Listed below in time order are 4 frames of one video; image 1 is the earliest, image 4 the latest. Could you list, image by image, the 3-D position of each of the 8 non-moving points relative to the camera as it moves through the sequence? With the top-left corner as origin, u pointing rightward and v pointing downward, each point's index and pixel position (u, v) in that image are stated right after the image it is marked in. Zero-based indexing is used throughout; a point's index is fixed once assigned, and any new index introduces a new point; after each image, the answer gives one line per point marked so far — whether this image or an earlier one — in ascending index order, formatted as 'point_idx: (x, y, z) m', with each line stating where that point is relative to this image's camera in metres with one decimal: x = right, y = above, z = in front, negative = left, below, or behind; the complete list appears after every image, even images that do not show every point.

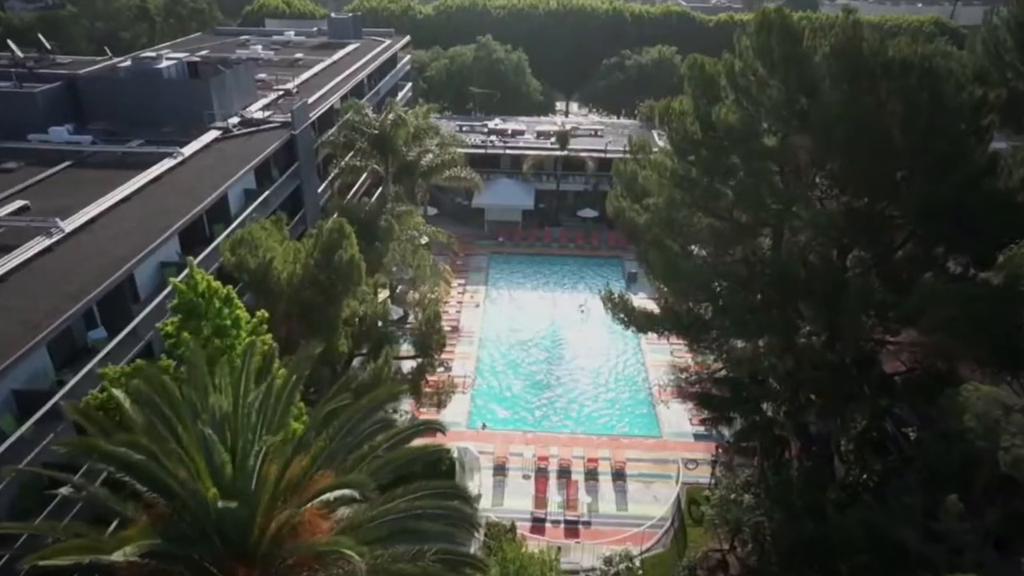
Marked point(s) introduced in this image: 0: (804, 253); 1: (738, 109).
0: (+6.4, +0.8, +18.7) m
1: (+4.9, +3.9, +18.7) m
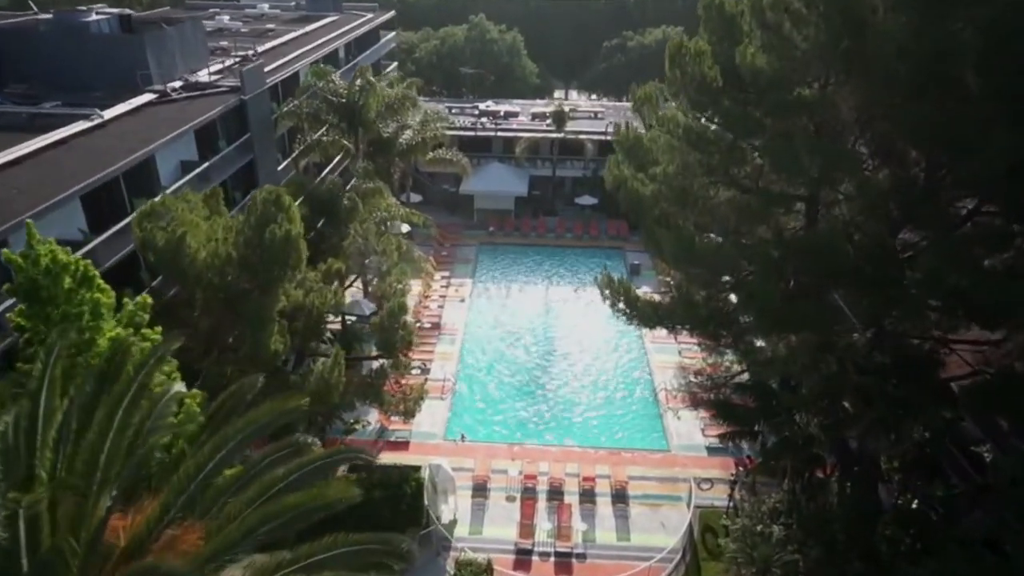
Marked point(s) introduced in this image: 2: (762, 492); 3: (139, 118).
0: (+6.0, +1.0, +15.2) m
1: (+4.5, +4.2, +15.2) m
2: (+5.2, -4.3, +18.0) m
3: (-8.3, +3.8, +19.2) m
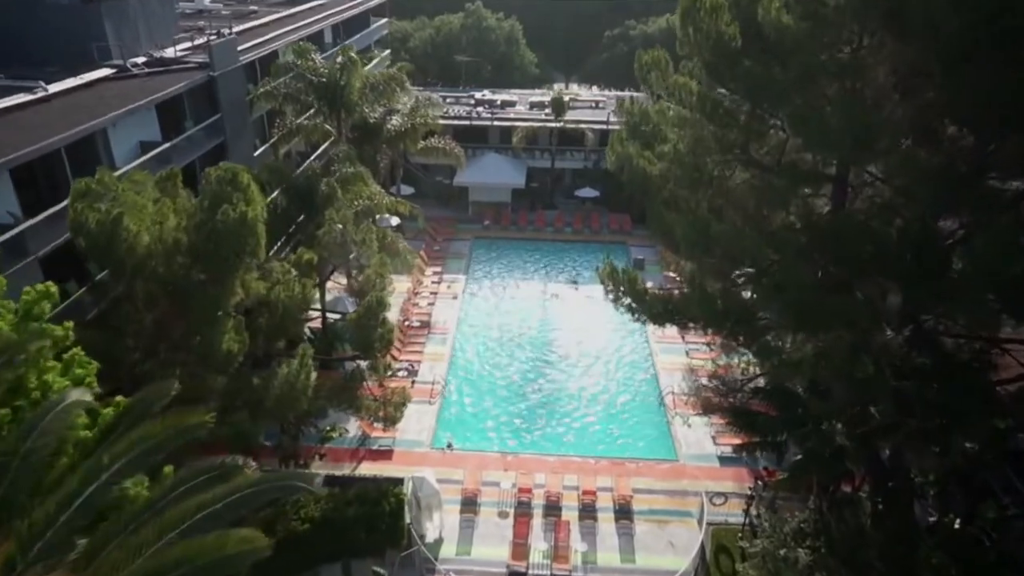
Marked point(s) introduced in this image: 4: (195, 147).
0: (+5.8, +1.2, +13.3) m
1: (+4.3, +4.3, +13.3) m
2: (+5.0, -4.1, +16.1) m
3: (-8.5, +3.9, +17.3) m
4: (-7.1, +3.2, +19.5) m
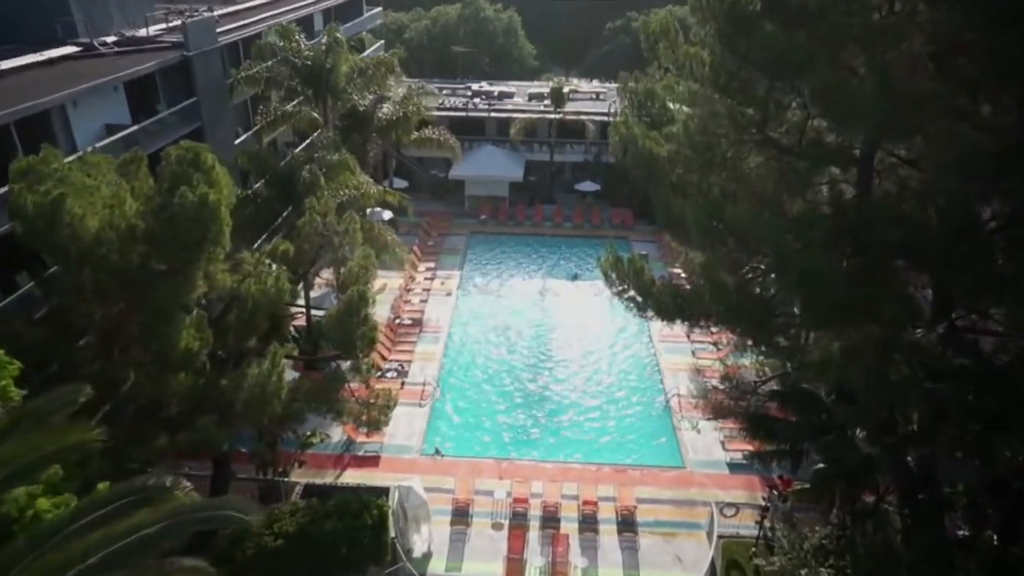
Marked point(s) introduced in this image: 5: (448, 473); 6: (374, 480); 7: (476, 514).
0: (+5.7, +1.3, +12.0) m
1: (+4.2, +4.4, +12.0) m
2: (+4.9, -4.0, +14.8) m
3: (-8.6, +4.0, +16.0) m
4: (-7.2, +3.3, +18.1) m
5: (-1.4, -3.9, +18.4) m
6: (-2.9, -4.0, +18.0) m
7: (-0.7, -4.4, +17.0) m
